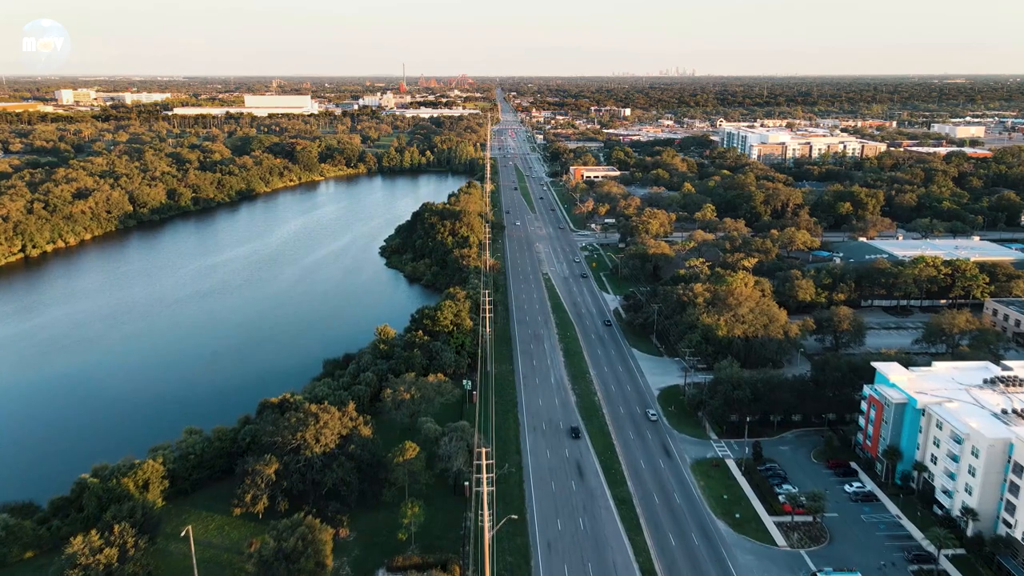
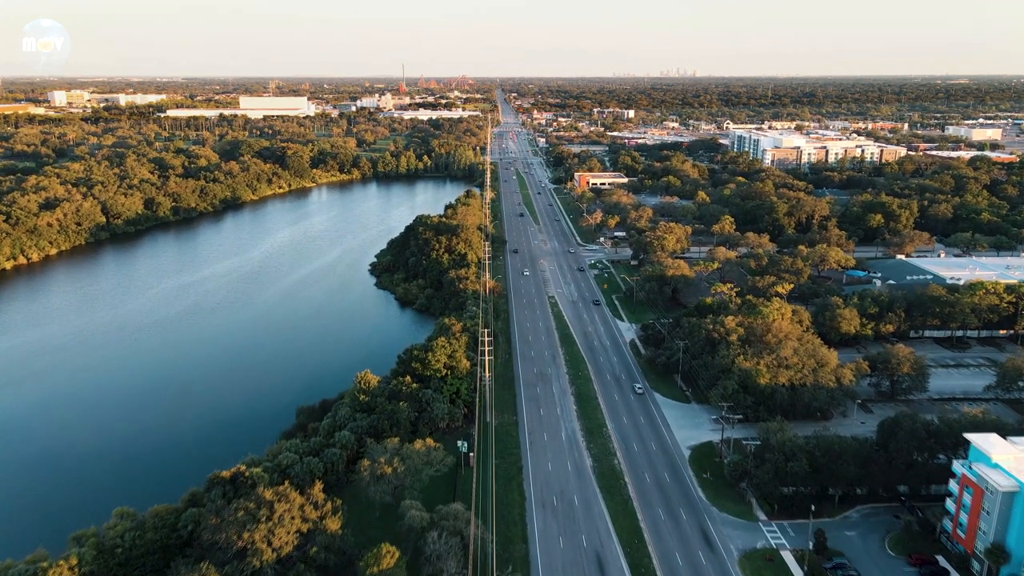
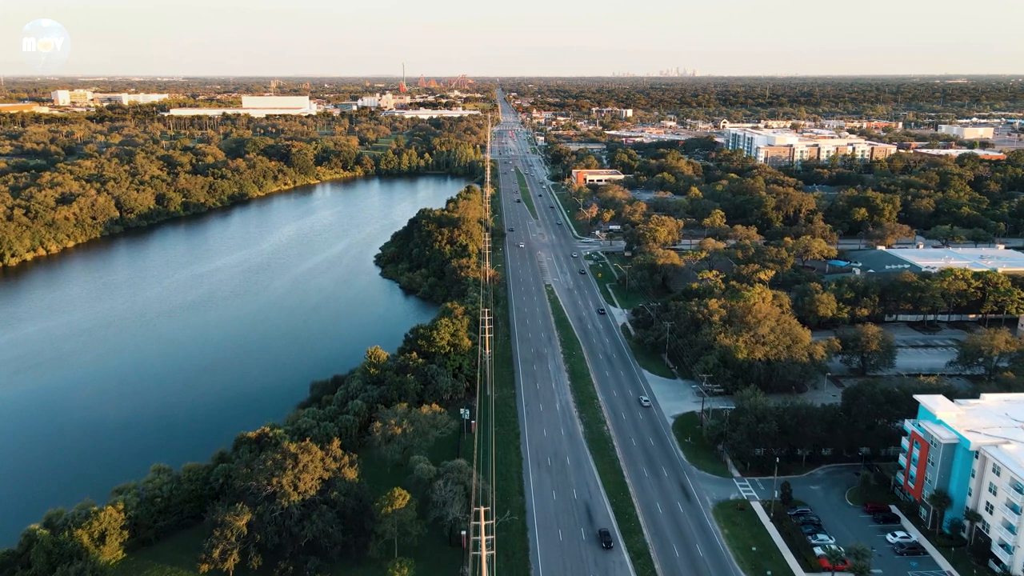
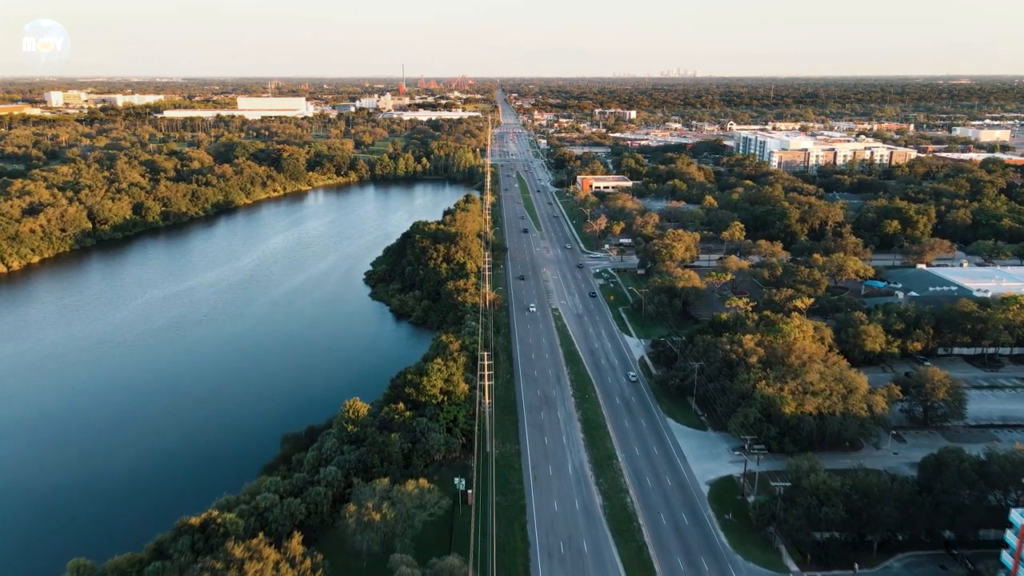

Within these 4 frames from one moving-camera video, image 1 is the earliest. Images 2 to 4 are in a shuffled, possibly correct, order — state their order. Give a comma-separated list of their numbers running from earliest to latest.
3, 2, 4
